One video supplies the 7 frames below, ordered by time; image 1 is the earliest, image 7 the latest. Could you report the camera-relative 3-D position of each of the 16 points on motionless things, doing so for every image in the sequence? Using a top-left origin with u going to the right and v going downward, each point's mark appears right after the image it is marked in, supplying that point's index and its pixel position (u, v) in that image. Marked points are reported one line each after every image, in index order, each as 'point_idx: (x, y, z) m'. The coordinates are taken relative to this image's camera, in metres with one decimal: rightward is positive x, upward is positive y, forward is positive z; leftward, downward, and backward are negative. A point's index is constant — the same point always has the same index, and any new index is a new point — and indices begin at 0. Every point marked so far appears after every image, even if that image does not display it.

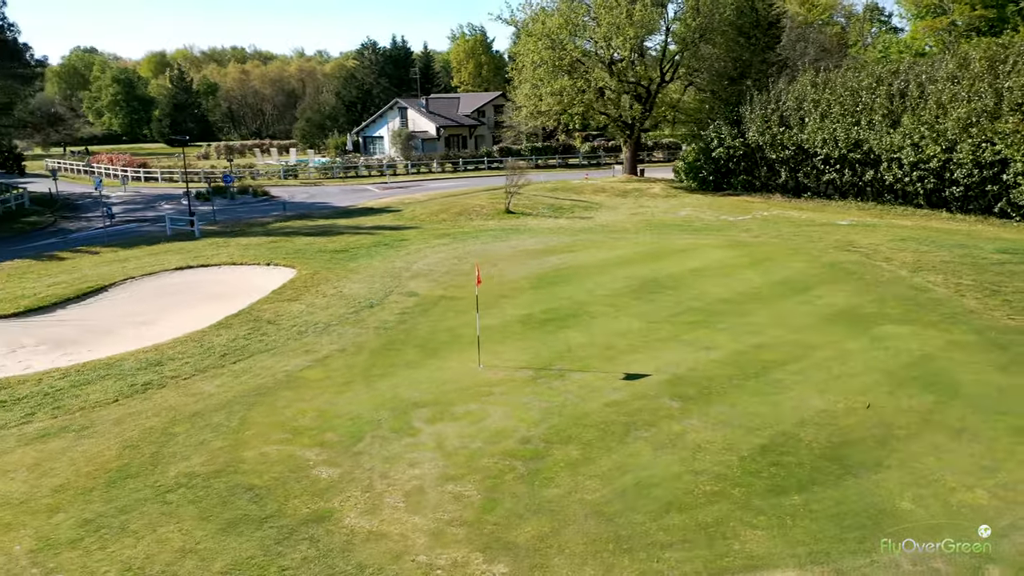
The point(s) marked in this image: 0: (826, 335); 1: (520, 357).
0: (+6.0, -0.9, +15.6) m
1: (+0.1, -1.2, +14.5) m
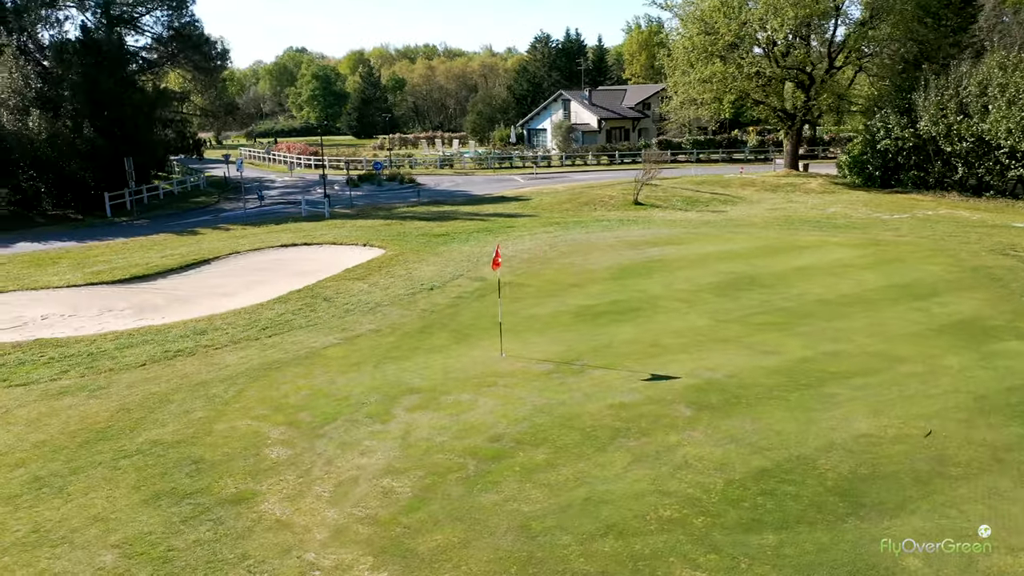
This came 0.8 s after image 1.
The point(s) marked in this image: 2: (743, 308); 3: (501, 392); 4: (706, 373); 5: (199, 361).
0: (+6.5, -0.9, +13.0) m
1: (+0.5, -1.0, +13.3) m
2: (+4.4, -0.4, +15.7) m
3: (-0.2, -1.4, +11.3) m
4: (+2.7, -1.2, +11.8) m
5: (-5.2, -1.2, +13.6) m
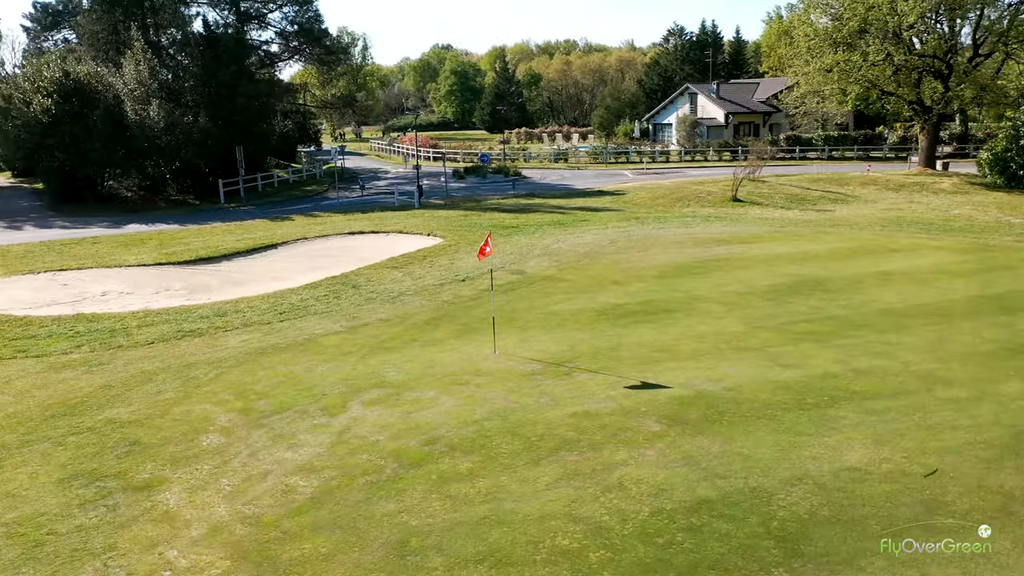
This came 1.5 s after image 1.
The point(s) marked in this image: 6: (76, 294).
0: (+6.3, -1.1, +11.0) m
1: (+0.5, -0.9, +12.3) m
2: (+4.7, -0.5, +14.0) m
3: (-0.6, -1.3, +10.5) m
4: (+2.4, -1.2, +10.4) m
5: (-5.1, -0.9, +13.6) m
6: (-9.9, -0.1, +19.0) m
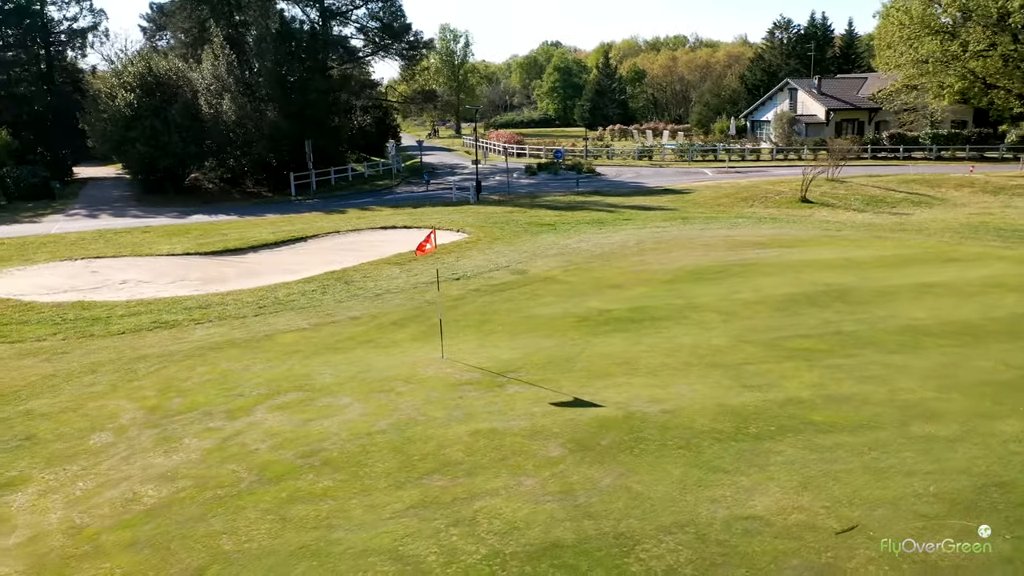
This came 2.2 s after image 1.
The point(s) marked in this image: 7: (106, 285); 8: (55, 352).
0: (+5.4, -1.3, +9.3) m
1: (-0.2, -0.9, +11.4) m
2: (+4.2, -0.6, +12.5) m
3: (-1.5, -1.3, +9.7) m
4: (+1.4, -1.3, +9.3) m
5: (-5.6, -0.8, +13.4) m
6: (-9.6, +0.2, +19.4) m
7: (-9.2, +0.1, +18.8) m
8: (-7.1, -1.0, +12.9) m
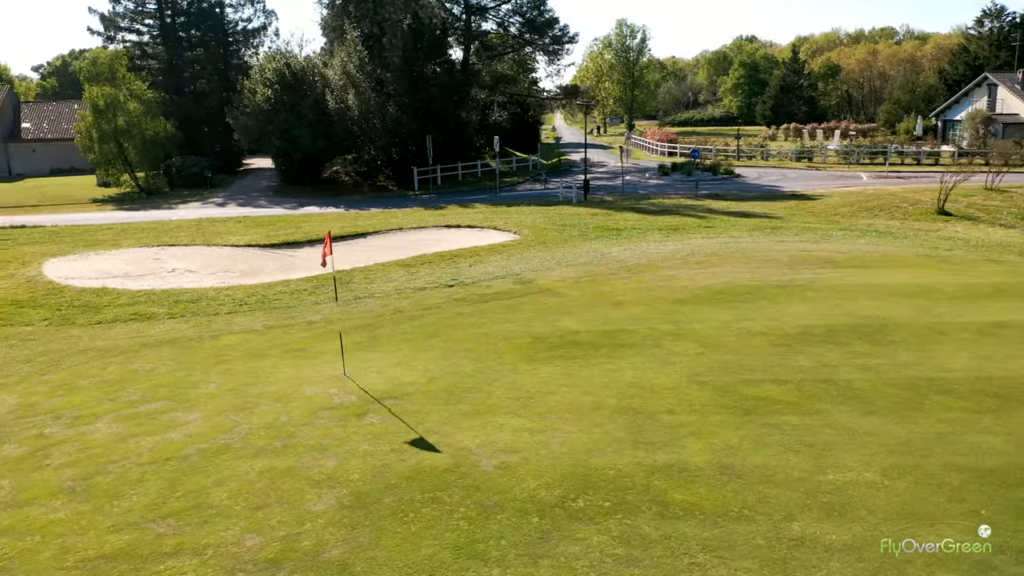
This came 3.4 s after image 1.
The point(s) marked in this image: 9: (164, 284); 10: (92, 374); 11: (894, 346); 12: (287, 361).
0: (+3.6, -1.8, +6.9) m
1: (-1.4, -1.1, +10.2) m
2: (+3.1, -1.0, +10.3) m
3: (-3.1, -1.4, +8.8) m
4: (-0.3, -1.6, +7.7) m
5: (-6.1, -0.6, +13.4) m
6: (-8.7, +0.5, +20.1) m
7: (-8.4, +0.4, +19.5) m
8: (-7.7, -0.8, +13.2) m
9: (-7.5, +0.1, +17.9) m
10: (-5.5, -1.1, +10.9) m
11: (+5.2, -0.8, +11.2) m
12: (-3.0, -1.0, +11.1) m
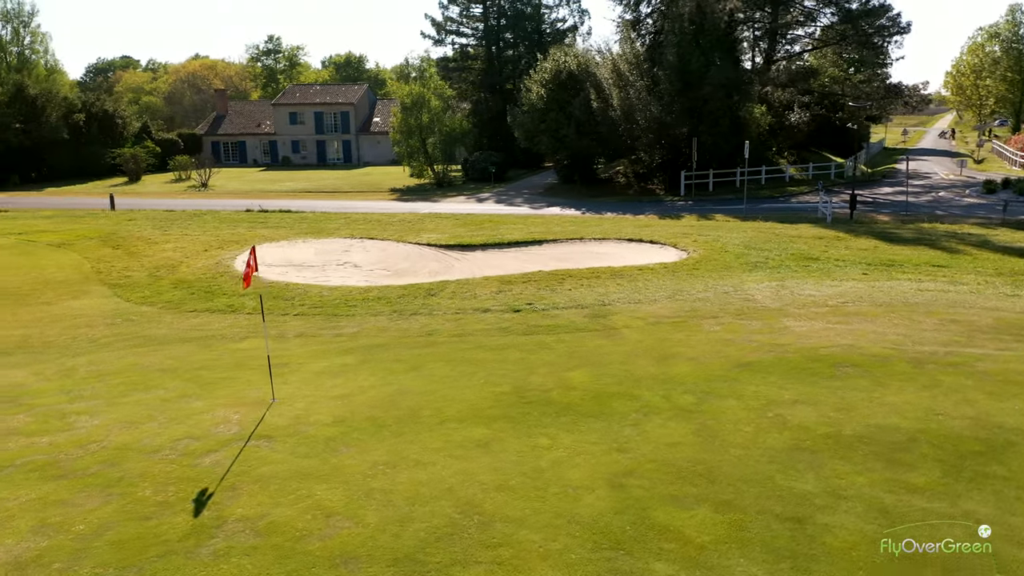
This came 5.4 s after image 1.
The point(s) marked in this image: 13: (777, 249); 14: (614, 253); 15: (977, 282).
0: (+0.9, -2.5, +4.2) m
1: (-2.2, -1.4, +9.2) m
2: (+2.0, -1.8, +7.4) m
3: (-4.3, -1.5, +8.6) m
4: (-2.3, -1.9, +6.5) m
5: (-5.1, -0.5, +14.0) m
6: (-4.6, +0.7, +21.1) m
7: (-4.6, +0.6, +20.5) m
8: (-6.7, -0.5, +14.5) m
9: (-4.5, +0.2, +18.7) m
10: (-5.7, -1.0, +11.5) m
11: (+4.3, -1.7, +7.4) m
12: (-3.3, -1.1, +10.6) m
13: (+6.2, +0.9, +19.3) m
14: (+2.5, +0.9, +19.6) m
15: (+8.7, +0.1, +15.5) m
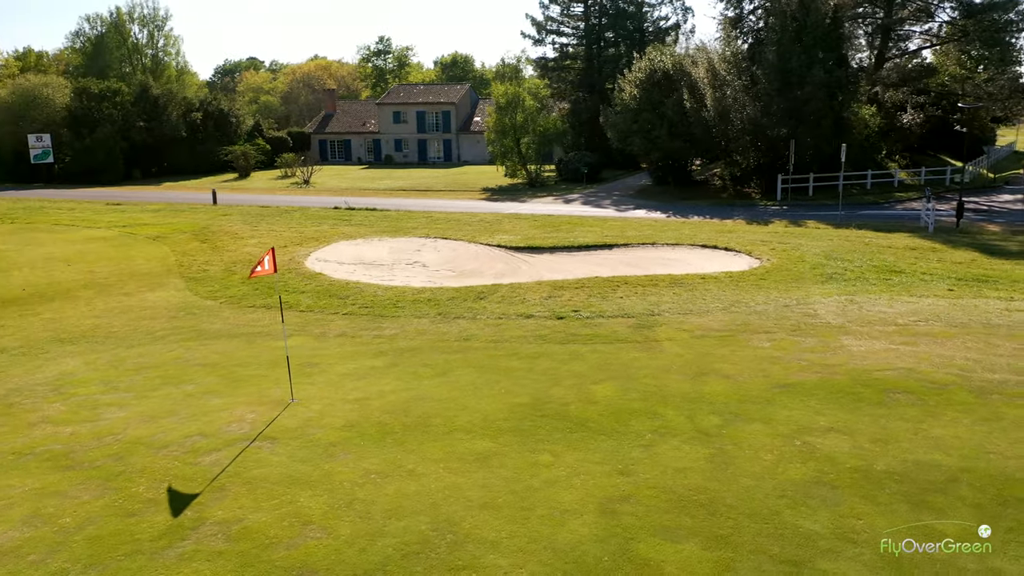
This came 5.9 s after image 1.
0: (+0.4, -2.6, +3.8) m
1: (-2.1, -1.4, +9.2) m
2: (+1.8, -1.9, +6.9) m
3: (-4.2, -1.5, +8.9) m
4: (-2.5, -1.9, +6.5) m
5: (-4.3, -0.5, +14.3) m
6: (-2.8, +0.8, +21.3) m
7: (-2.9, +0.6, +20.7) m
8: (-5.8, -0.4, +15.0) m
9: (-3.1, +0.3, +18.9) m
10: (-5.2, -0.9, +11.9) m
11: (+4.1, -2.0, +6.5) m
12: (-2.9, -1.1, +10.8) m
13: (+7.7, +0.6, +18.1) m
14: (+4.0, +0.7, +18.9) m
15: (+9.6, -0.3, +14.0) m
